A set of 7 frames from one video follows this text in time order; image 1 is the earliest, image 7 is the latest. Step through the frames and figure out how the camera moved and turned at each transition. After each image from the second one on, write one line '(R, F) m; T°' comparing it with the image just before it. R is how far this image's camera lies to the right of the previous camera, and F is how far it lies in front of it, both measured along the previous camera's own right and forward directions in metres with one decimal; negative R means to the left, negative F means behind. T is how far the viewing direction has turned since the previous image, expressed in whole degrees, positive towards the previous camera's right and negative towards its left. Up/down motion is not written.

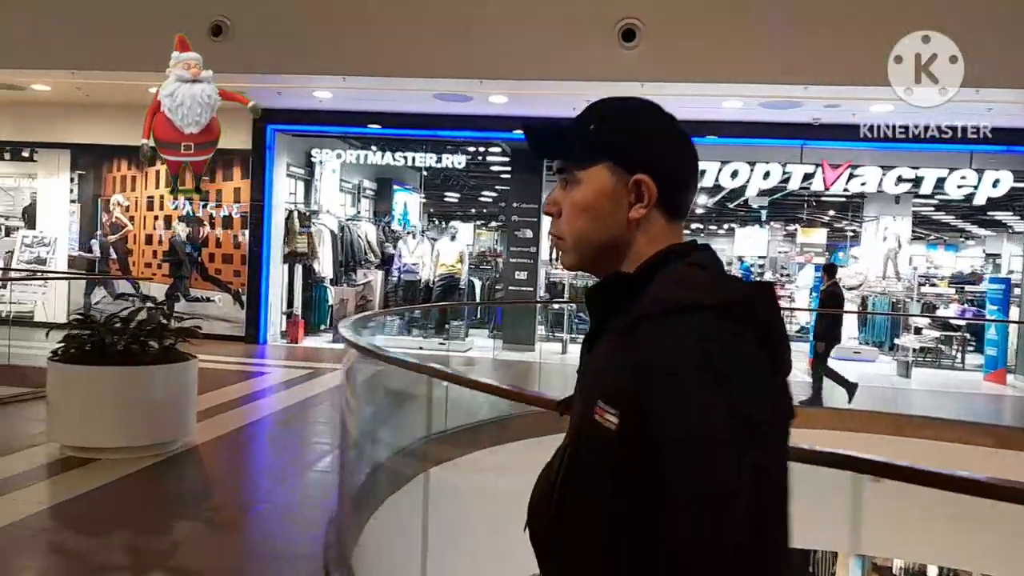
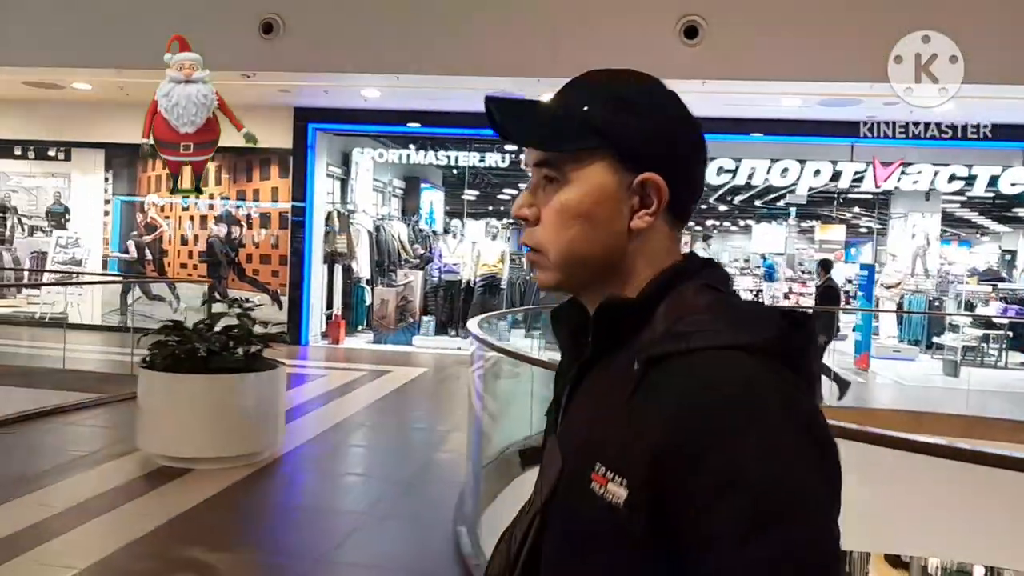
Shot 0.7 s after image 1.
(-0.5, +0.1) m; 0°
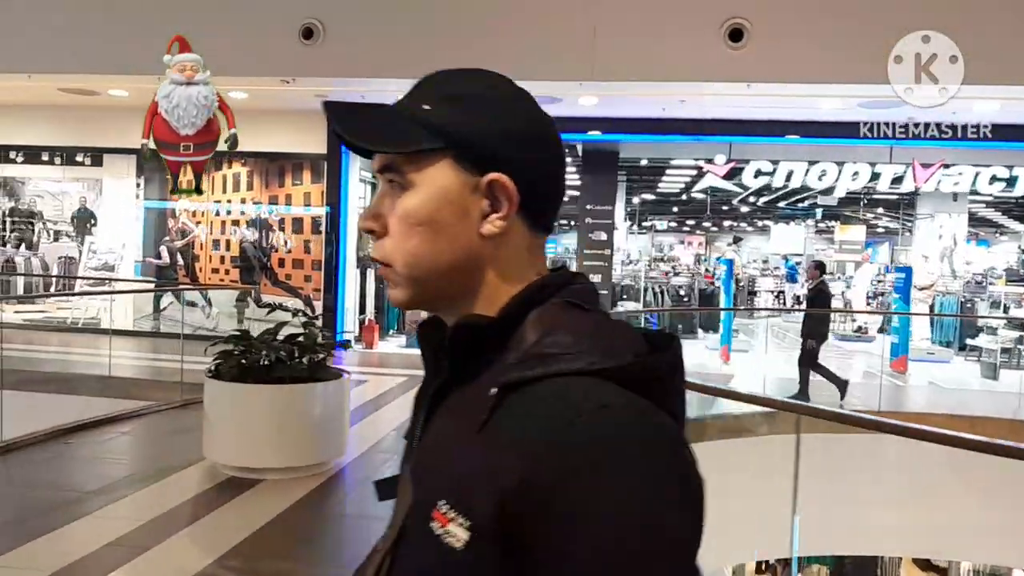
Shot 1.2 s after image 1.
(-0.3, 0.0) m; 0°
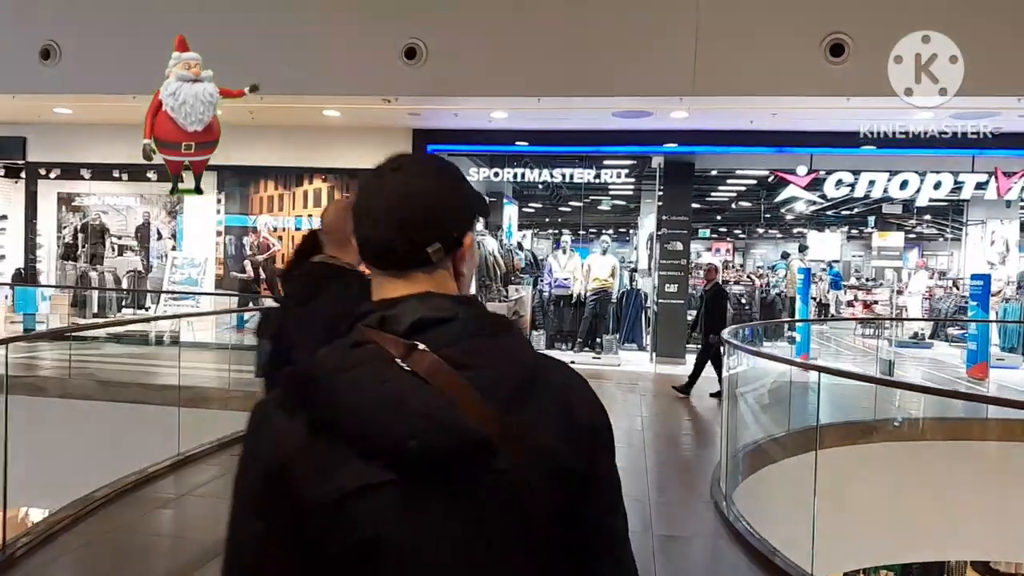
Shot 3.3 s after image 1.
(-0.9, -0.1) m; 0°
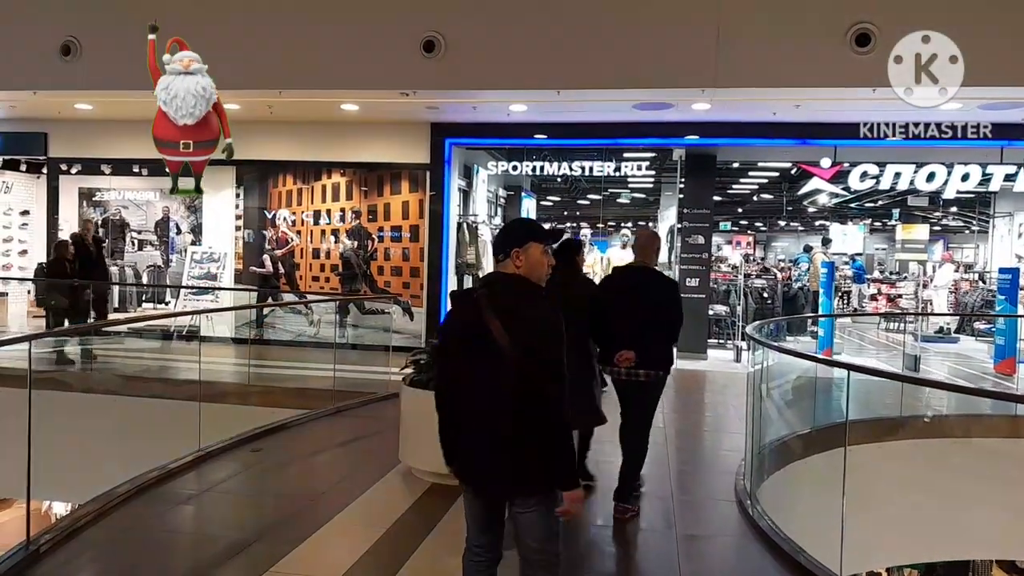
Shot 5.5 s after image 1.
(0.0, +0.1) m; -1°
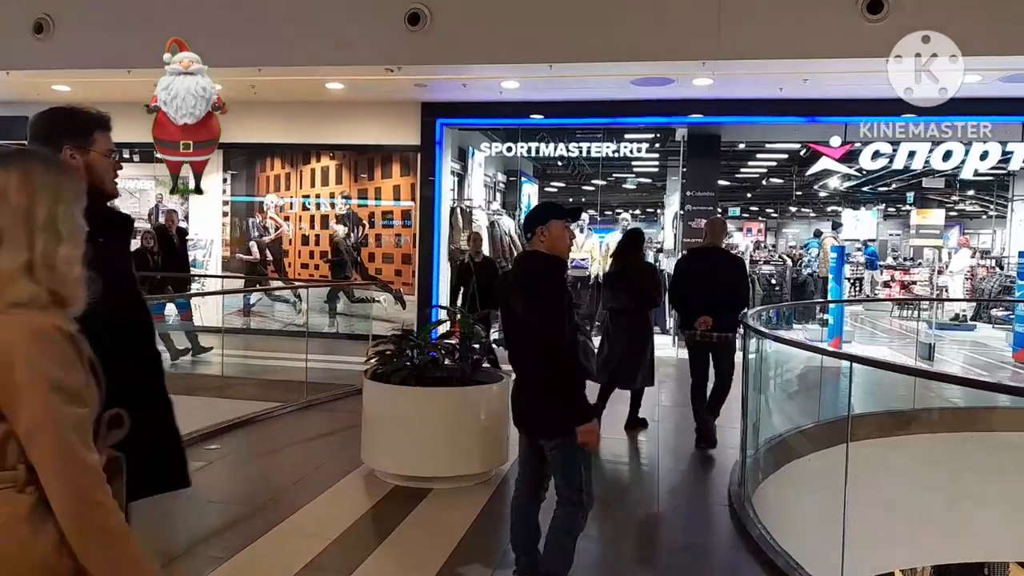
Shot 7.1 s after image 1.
(+0.2, +0.3) m; -1°
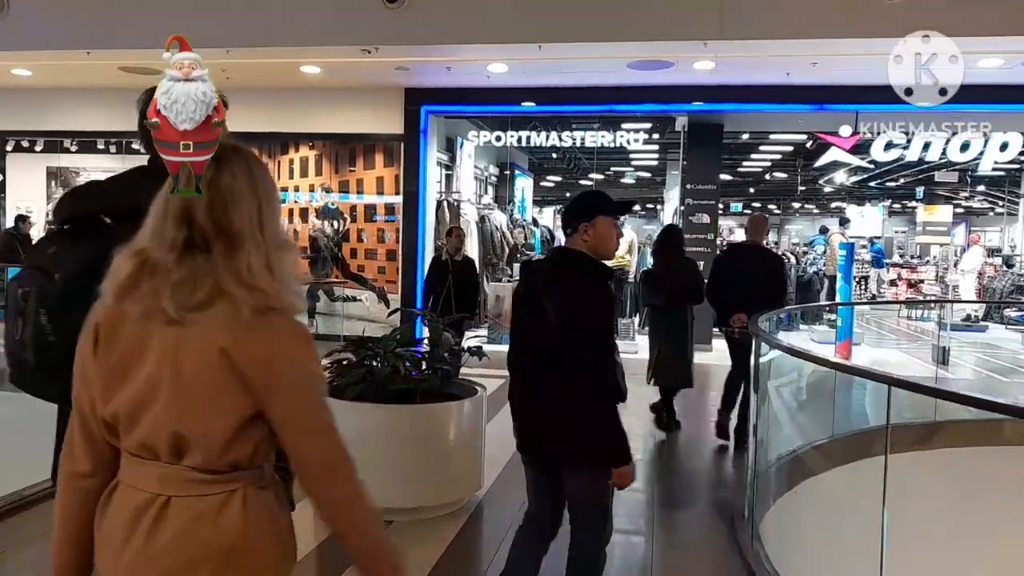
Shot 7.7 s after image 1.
(+0.1, +0.5) m; 0°
